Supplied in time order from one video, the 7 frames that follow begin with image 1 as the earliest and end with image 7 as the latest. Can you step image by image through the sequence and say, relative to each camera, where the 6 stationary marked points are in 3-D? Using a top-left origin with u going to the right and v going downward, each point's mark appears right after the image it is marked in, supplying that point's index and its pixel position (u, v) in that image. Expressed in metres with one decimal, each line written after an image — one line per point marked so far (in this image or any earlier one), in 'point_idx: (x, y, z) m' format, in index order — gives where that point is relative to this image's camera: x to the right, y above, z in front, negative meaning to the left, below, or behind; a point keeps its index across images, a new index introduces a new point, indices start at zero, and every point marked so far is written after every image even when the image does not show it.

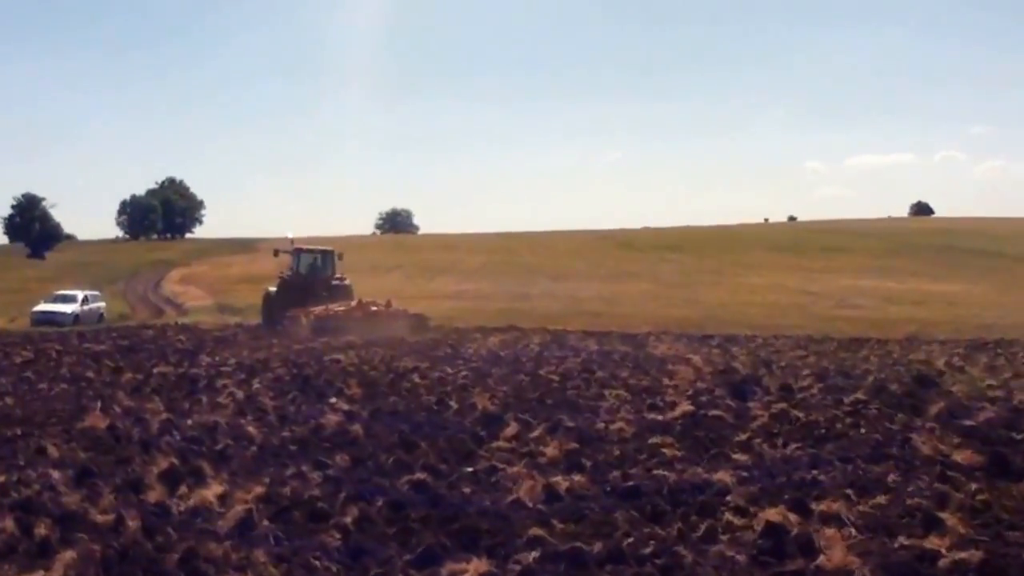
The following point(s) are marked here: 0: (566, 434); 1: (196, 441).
0: (+1.0, -2.5, +19.1) m
1: (-5.5, -2.7, +18.9) m
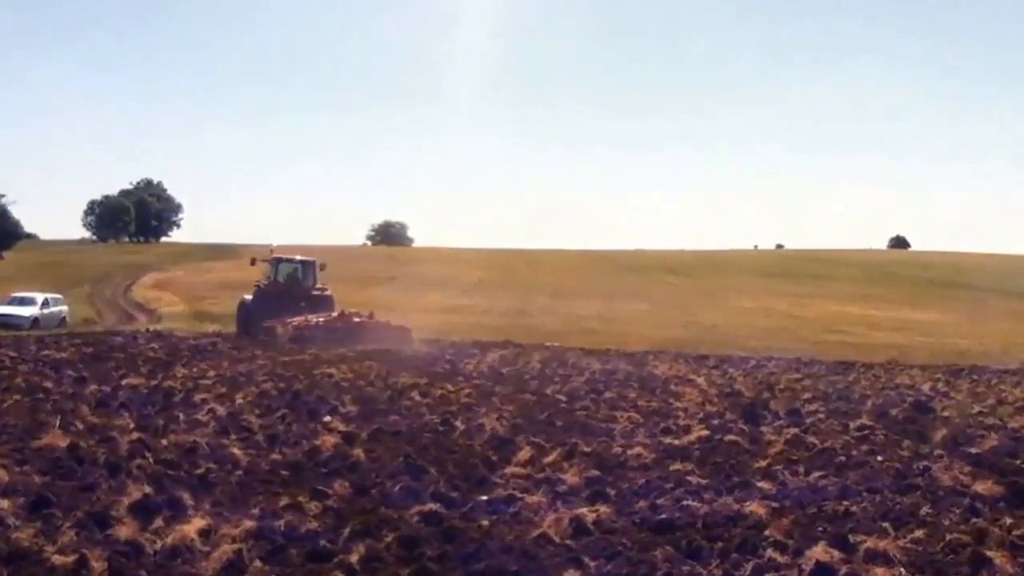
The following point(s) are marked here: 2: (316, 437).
0: (+1.2, -2.8, +18.1) m
1: (-5.3, -2.8, +17.9) m
2: (-3.3, -2.5, +19.6) m
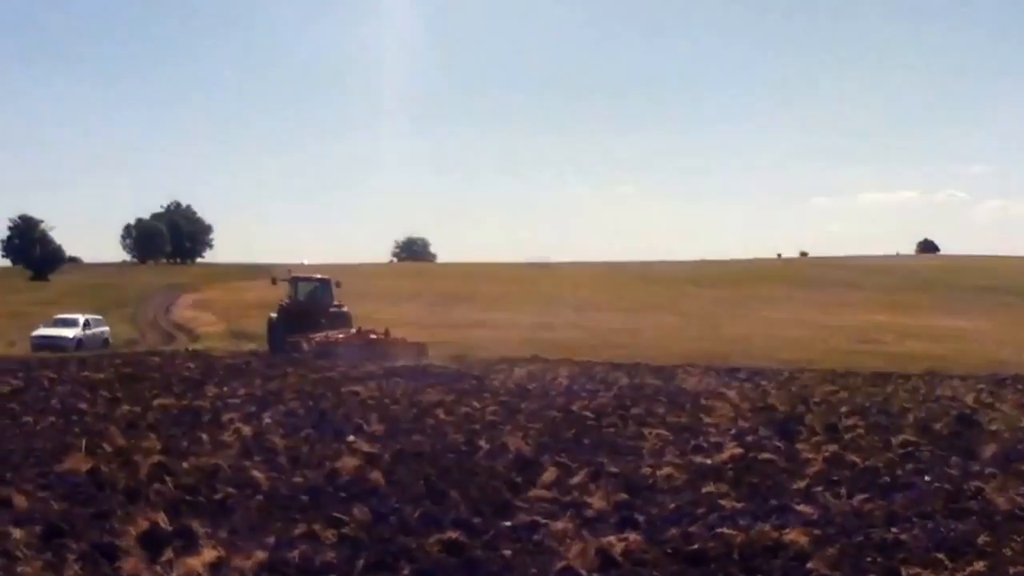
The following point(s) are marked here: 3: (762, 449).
0: (+1.5, -3.0, +17.4) m
1: (-4.9, -3.1, +17.3) m
2: (-2.9, -2.9, +18.9) m
3: (+4.3, -2.8, +19.3) m
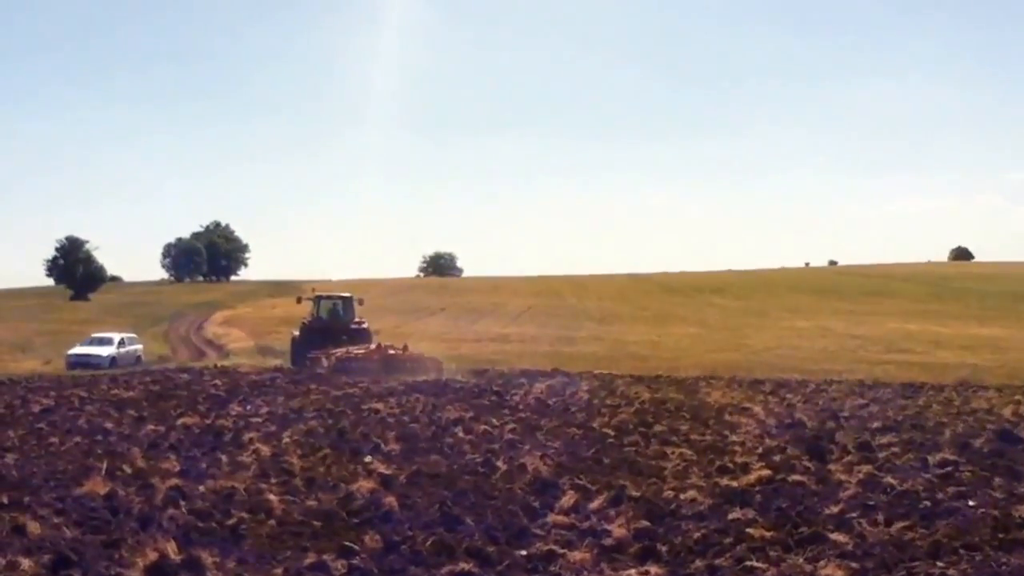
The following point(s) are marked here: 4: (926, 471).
0: (+1.8, -3.3, +16.7) m
1: (-4.7, -3.4, +16.7) m
2: (-2.6, -3.2, +18.3) m
3: (+4.6, -3.0, +18.6) m
4: (+6.7, -3.0, +18.5) m
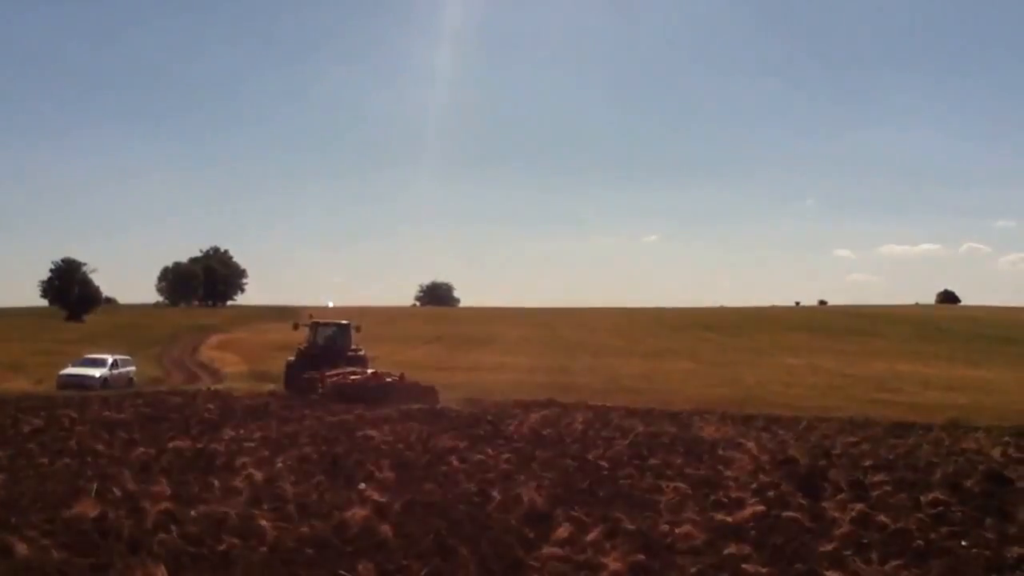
0: (+1.7, -3.8, +16.6) m
1: (-4.7, -3.8, +16.7) m
2: (-2.7, -3.6, +18.3) m
3: (+4.5, -3.6, +18.6) m
4: (+6.7, -3.6, +18.4) m
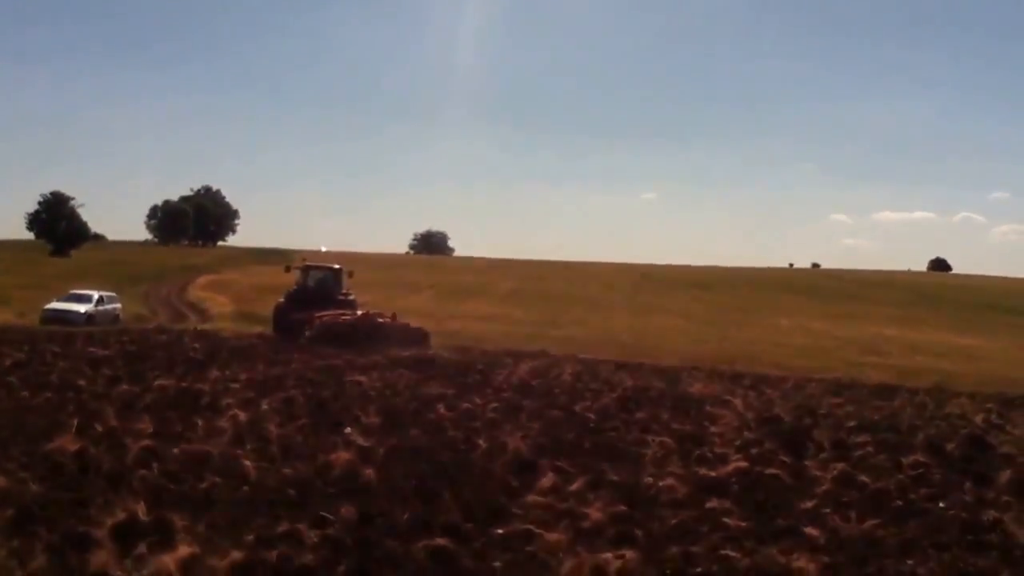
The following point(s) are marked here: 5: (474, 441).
0: (+1.5, -3.0, +16.7) m
1: (-5.0, -2.8, +16.7) m
2: (-2.9, -2.7, +18.3) m
3: (+4.3, -2.9, +18.6) m
4: (+6.4, -3.0, +18.5) m
5: (-0.7, -2.6, +18.9) m
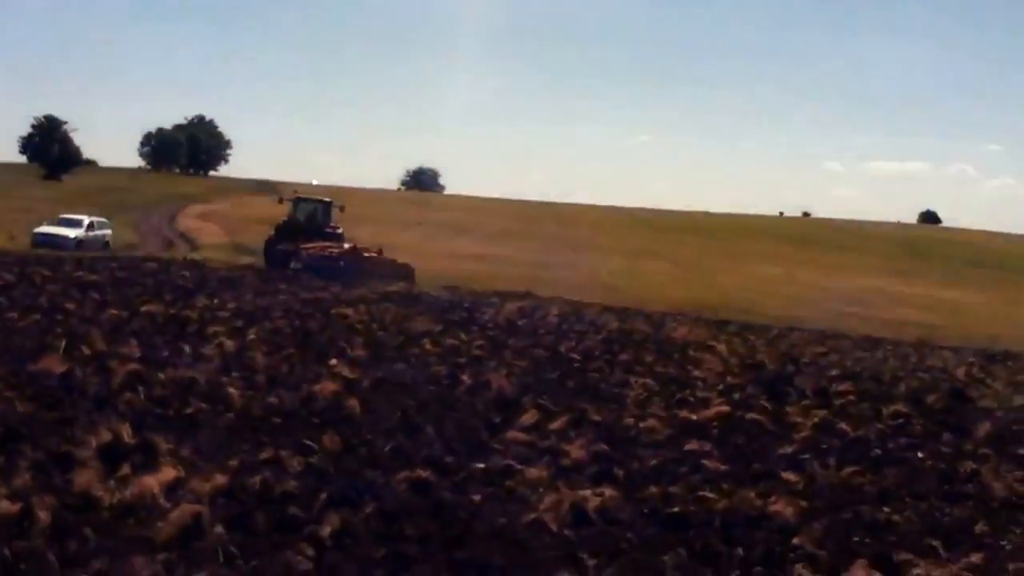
0: (+1.2, -2.2, +16.8) m
1: (-5.2, -1.7, +16.7) m
2: (-3.2, -1.5, +18.3) m
3: (+4.0, -2.0, +18.8) m
4: (+6.1, -2.2, +18.7) m
5: (-0.9, -1.5, +19.0) m
